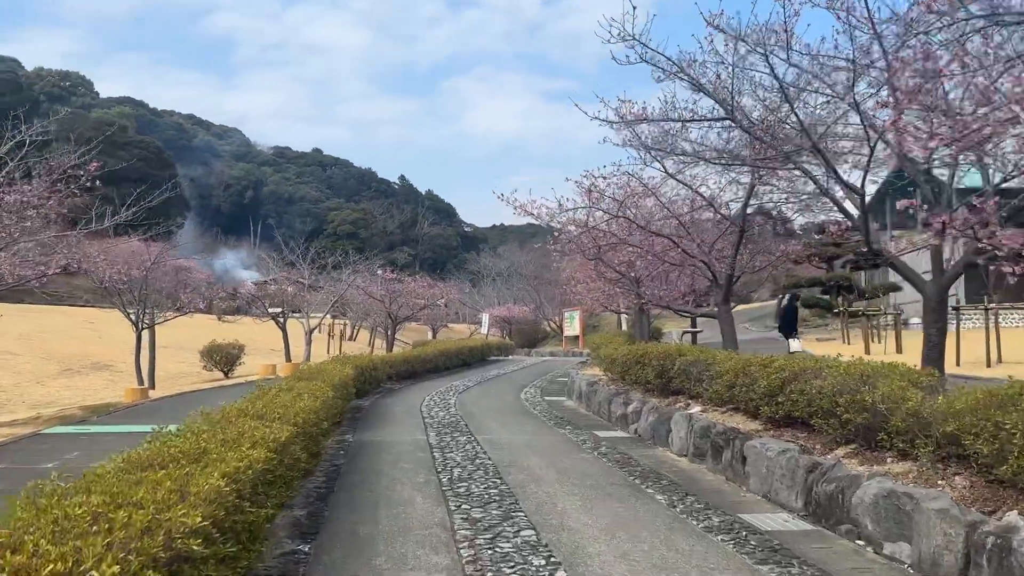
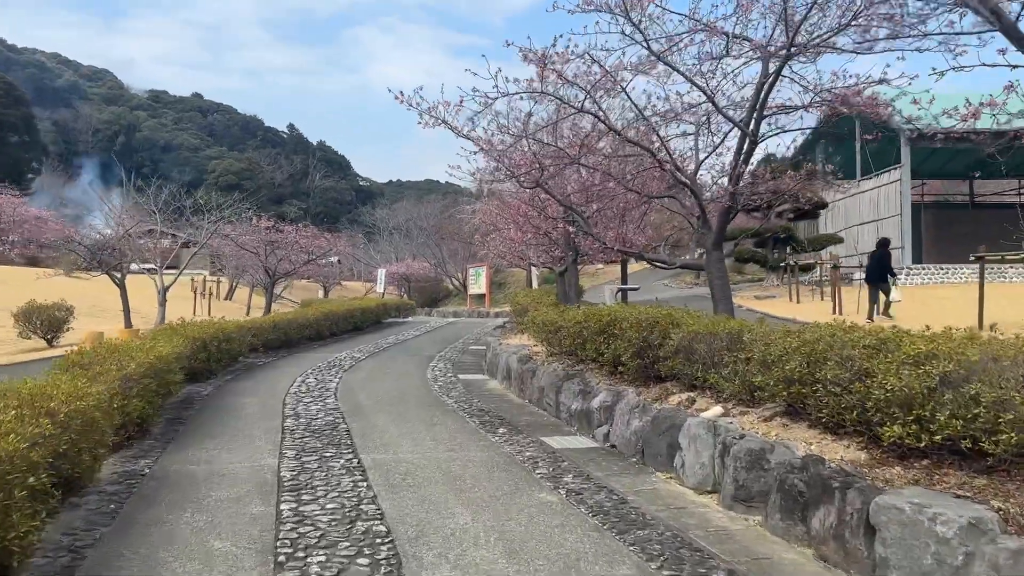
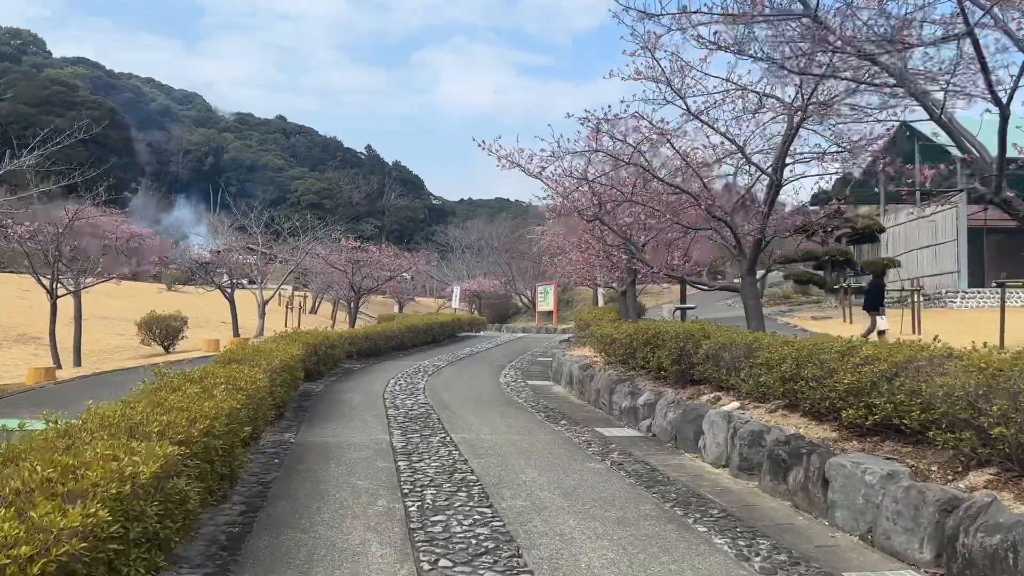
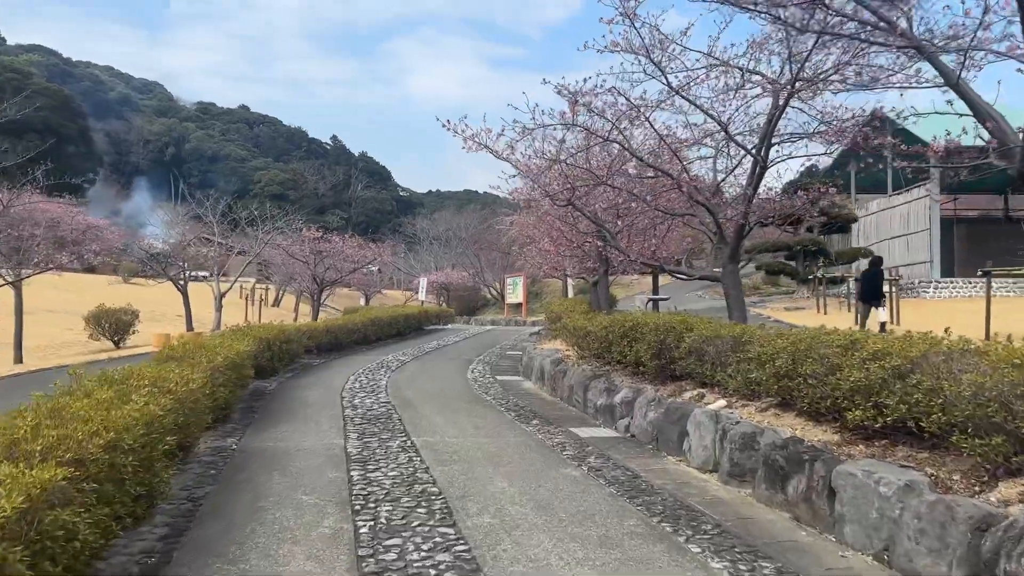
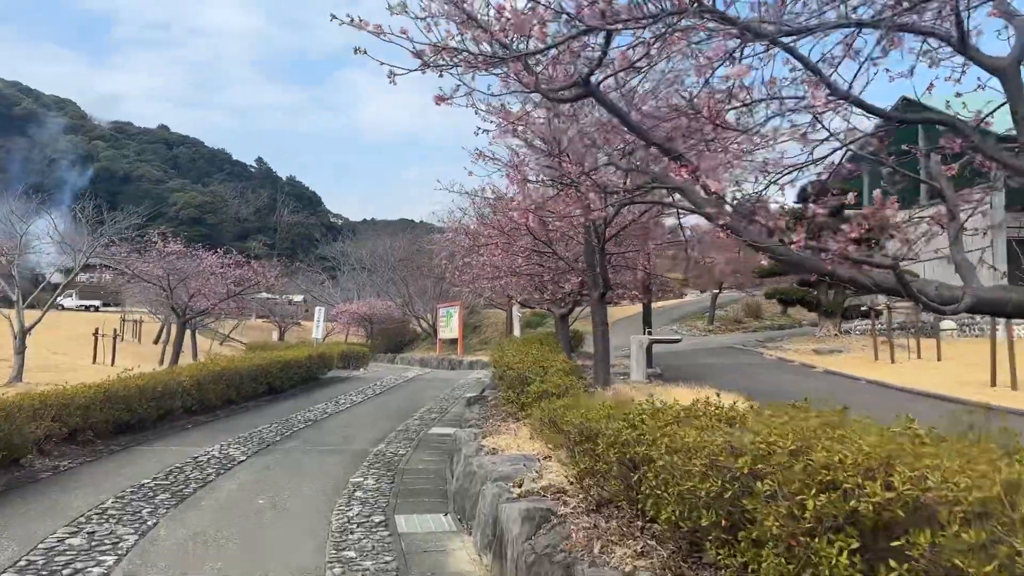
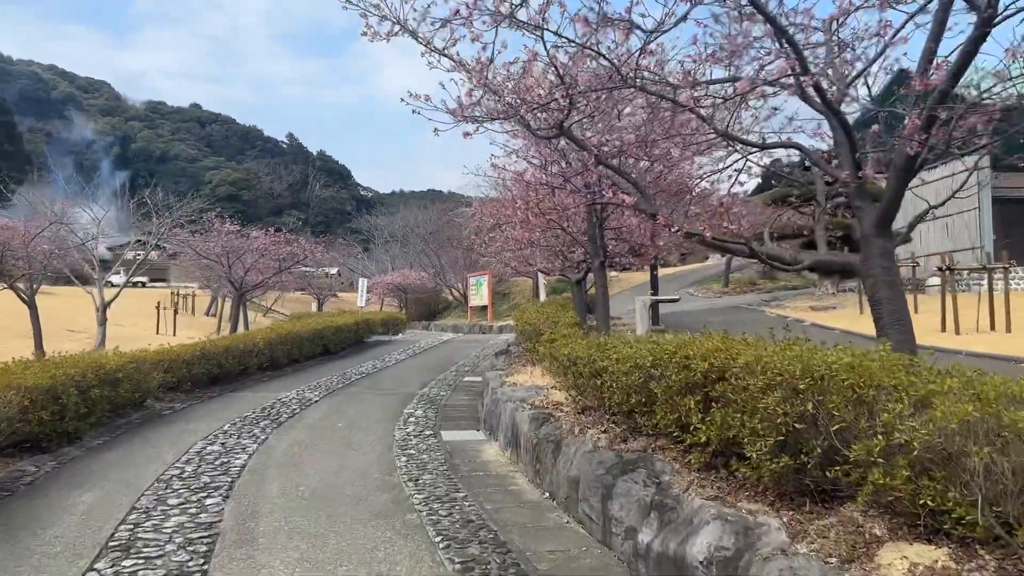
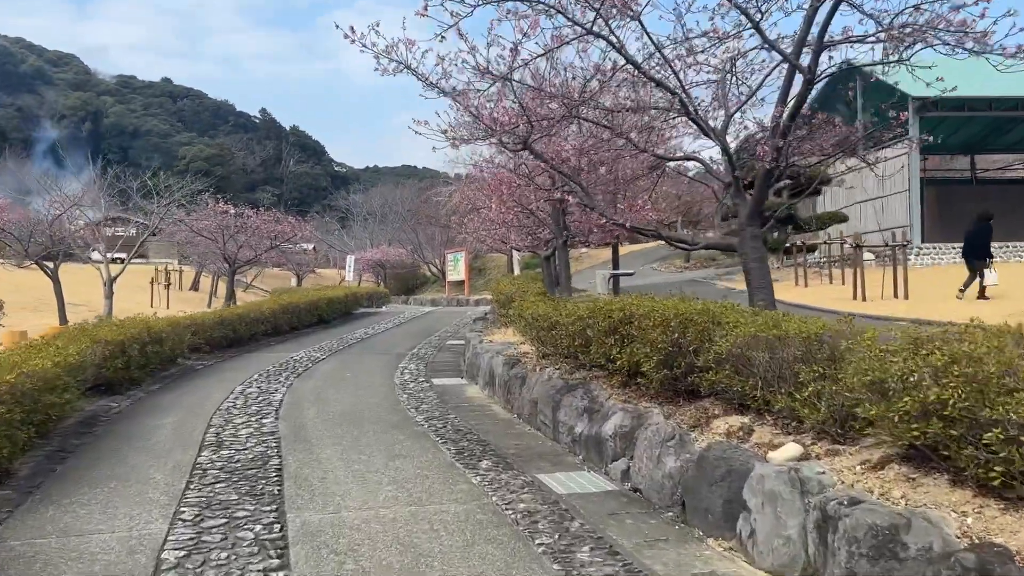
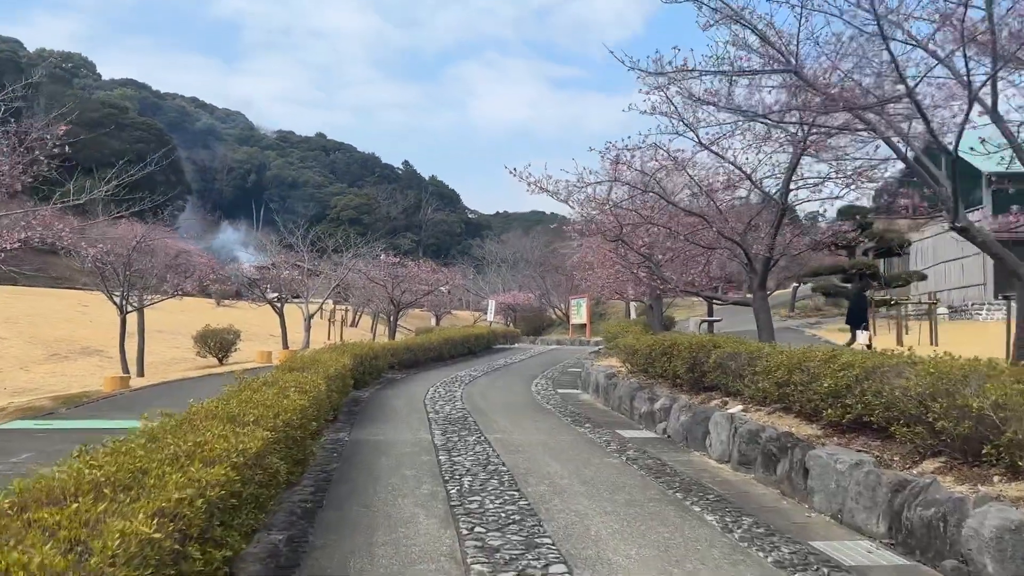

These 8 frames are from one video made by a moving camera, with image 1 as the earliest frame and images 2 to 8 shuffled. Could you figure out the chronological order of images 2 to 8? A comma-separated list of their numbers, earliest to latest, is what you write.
8, 3, 4, 2, 7, 6, 5
